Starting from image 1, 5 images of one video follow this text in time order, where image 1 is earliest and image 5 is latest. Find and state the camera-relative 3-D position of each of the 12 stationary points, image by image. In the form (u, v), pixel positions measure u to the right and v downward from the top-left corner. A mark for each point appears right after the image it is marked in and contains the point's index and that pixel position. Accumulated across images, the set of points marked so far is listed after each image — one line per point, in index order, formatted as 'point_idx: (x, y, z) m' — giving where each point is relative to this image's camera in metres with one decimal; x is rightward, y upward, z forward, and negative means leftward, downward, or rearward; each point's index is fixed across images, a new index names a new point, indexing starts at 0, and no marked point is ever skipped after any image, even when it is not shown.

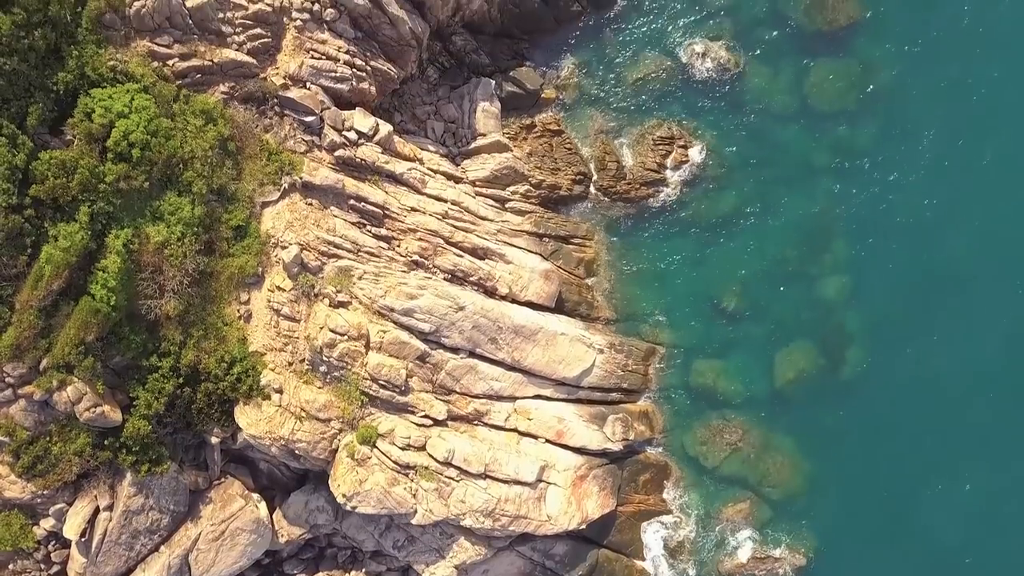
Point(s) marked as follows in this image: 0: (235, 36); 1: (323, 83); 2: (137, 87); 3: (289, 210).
0: (-6.3, +5.7, +16.0) m
1: (-4.6, +4.9, +17.1) m
2: (-7.7, +4.2, +14.6) m
3: (-5.2, +1.8, +16.5) m
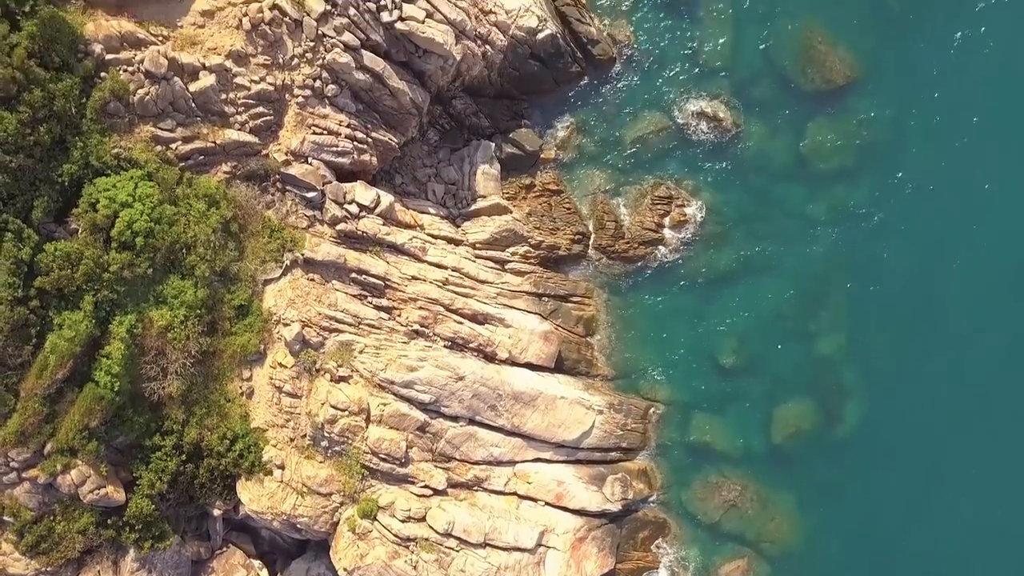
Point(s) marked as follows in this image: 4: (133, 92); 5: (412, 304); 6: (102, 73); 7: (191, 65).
0: (-6.3, +3.9, +16.2) m
1: (-4.6, +3.2, +17.3) m
2: (-7.7, +2.4, +14.8) m
3: (-5.2, 0.0, +16.7) m
4: (-7.9, +4.1, +14.7) m
5: (-2.5, -0.4, +18.0) m
6: (-8.4, +4.4, +14.5) m
7: (-7.0, +4.8, +15.4) m
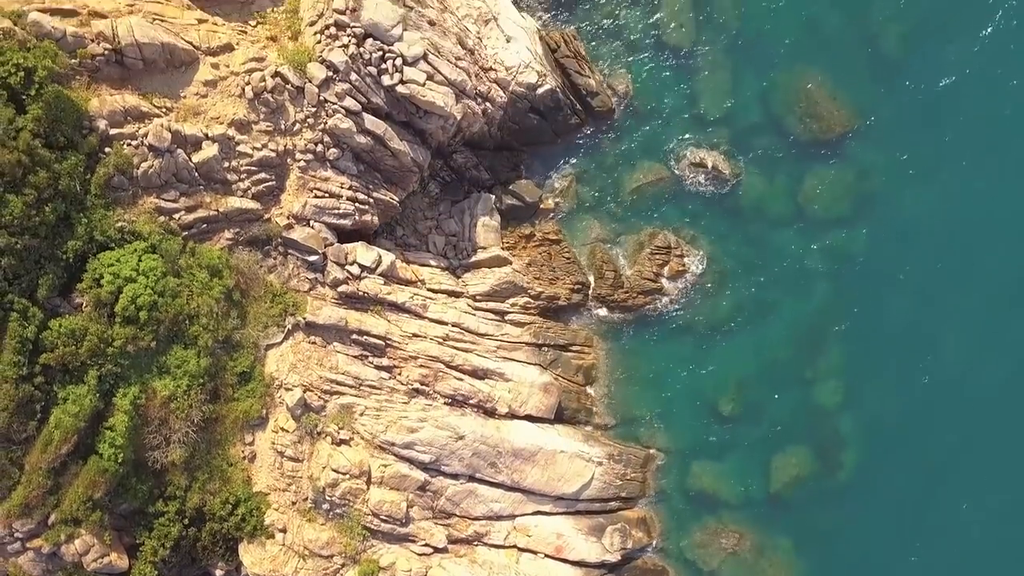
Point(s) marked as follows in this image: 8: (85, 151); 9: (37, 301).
0: (-6.3, +2.4, +16.4) m
1: (-4.6, +1.7, +17.4) m
2: (-7.7, +0.9, +14.9) m
3: (-5.2, -1.5, +16.8) m
4: (-7.9, +2.6, +14.9) m
5: (-2.6, -1.9, +18.1) m
6: (-8.4, +2.9, +14.6) m
7: (-7.0, +3.3, +15.5) m
8: (-8.6, +2.8, +14.3) m
9: (-9.3, -0.3, +13.9) m
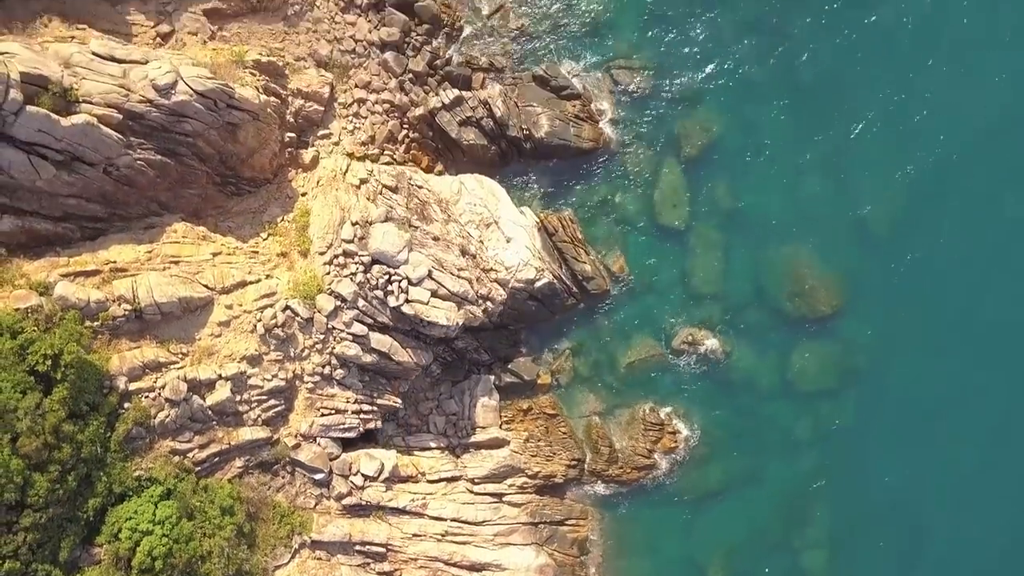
0: (-6.3, -3.0, +17.1) m
1: (-4.6, -3.8, +18.2) m
2: (-7.8, -4.5, +15.7) m
3: (-5.3, -6.9, +17.6) m
4: (-7.9, -2.8, +15.7) m
5: (-2.6, -7.4, +18.9) m
6: (-8.4, -2.5, +15.4) m
7: (-7.0, -2.1, +16.3) m
8: (-8.6, -2.6, +15.1) m
9: (-9.4, -5.6, +14.6) m
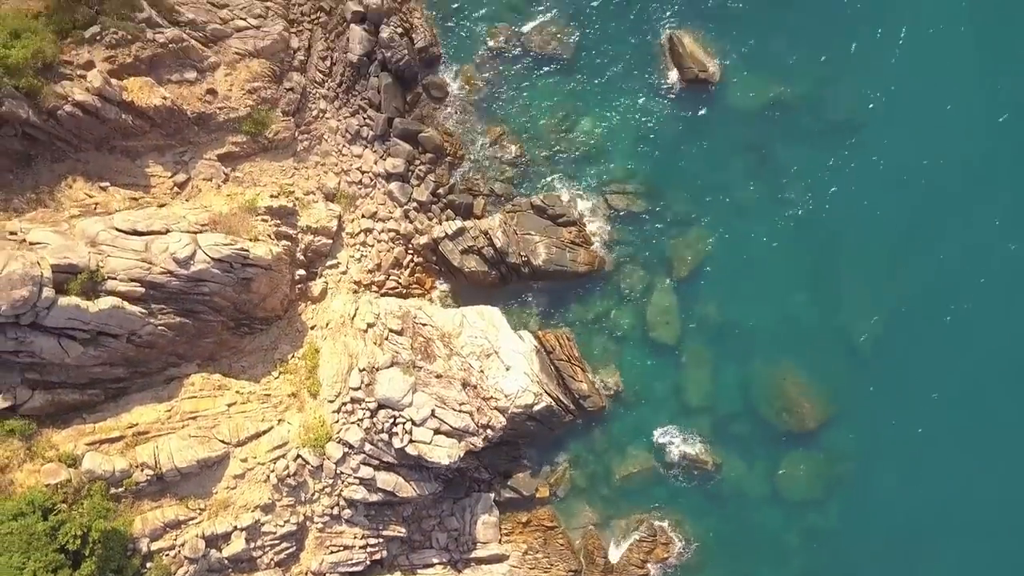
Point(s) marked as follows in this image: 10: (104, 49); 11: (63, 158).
0: (-6.3, -6.8, +18.1) m
1: (-4.6, -7.6, +19.1) m
2: (-7.8, -8.3, +16.7) m
3: (-5.3, -10.8, +18.5) m
4: (-7.9, -6.7, +16.6) m
5: (-2.7, -11.2, +19.8) m
6: (-8.4, -6.3, +16.4) m
7: (-7.0, -5.9, +17.3) m
8: (-8.6, -6.5, +16.0) m
9: (-9.4, -9.5, +15.6) m
10: (-10.8, +6.3, +18.8) m
11: (-11.8, +3.4, +18.6) m
